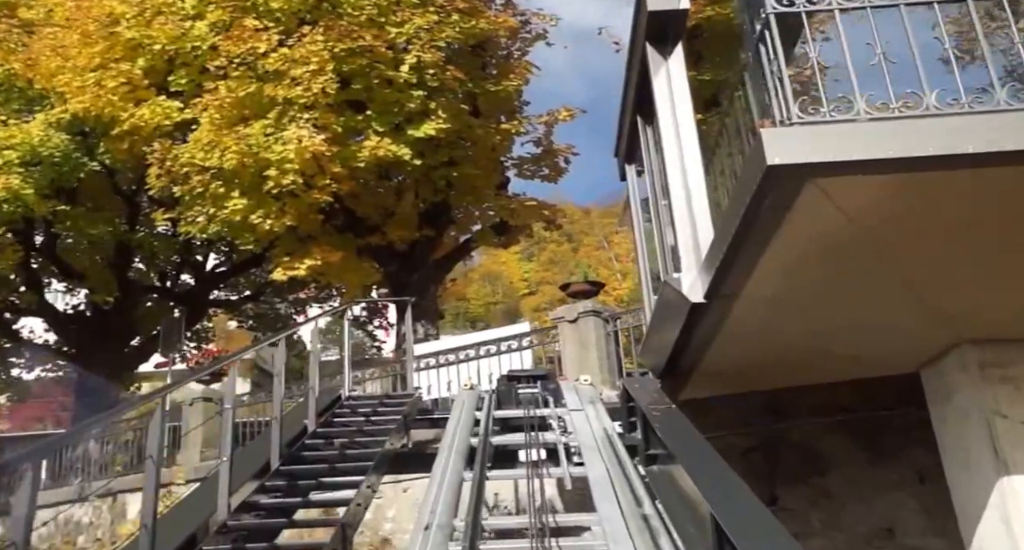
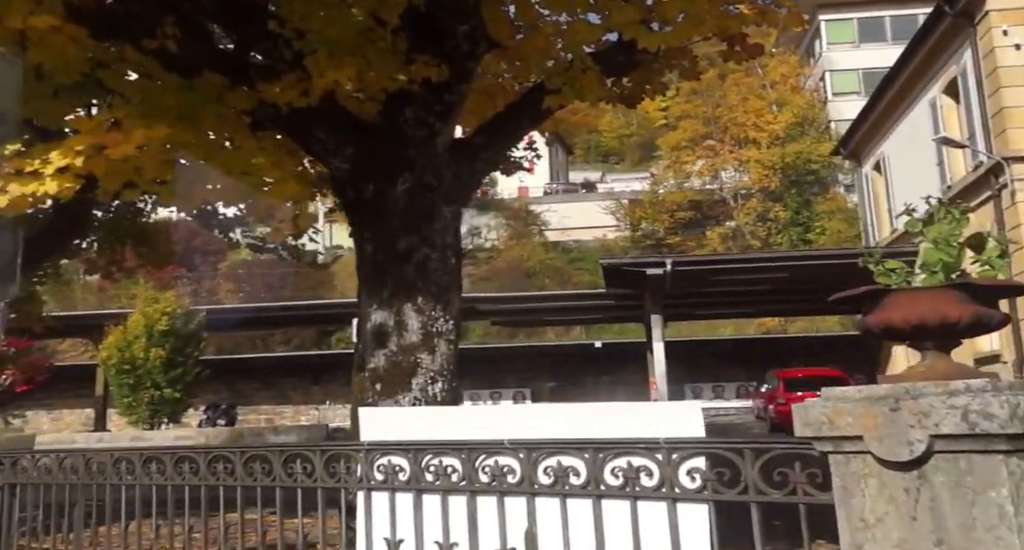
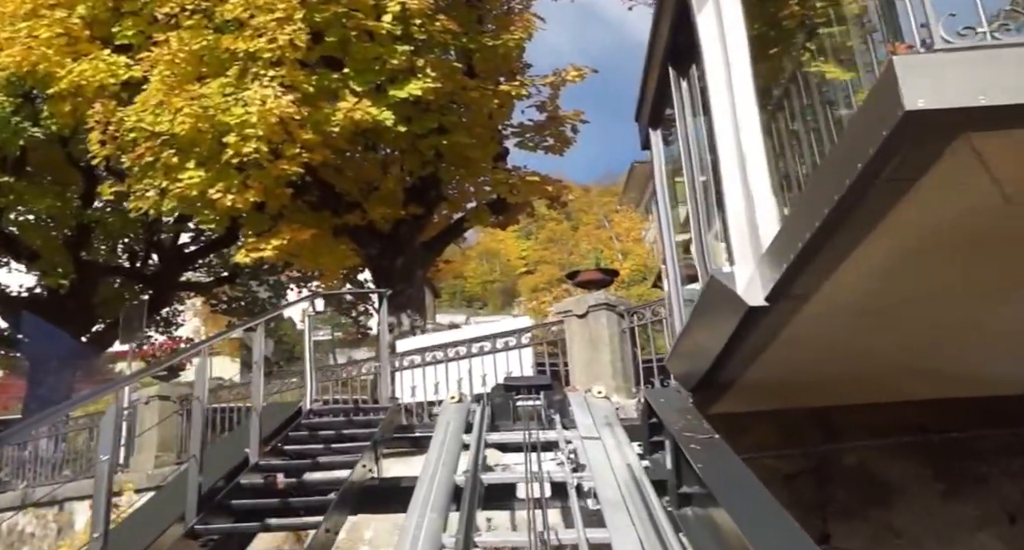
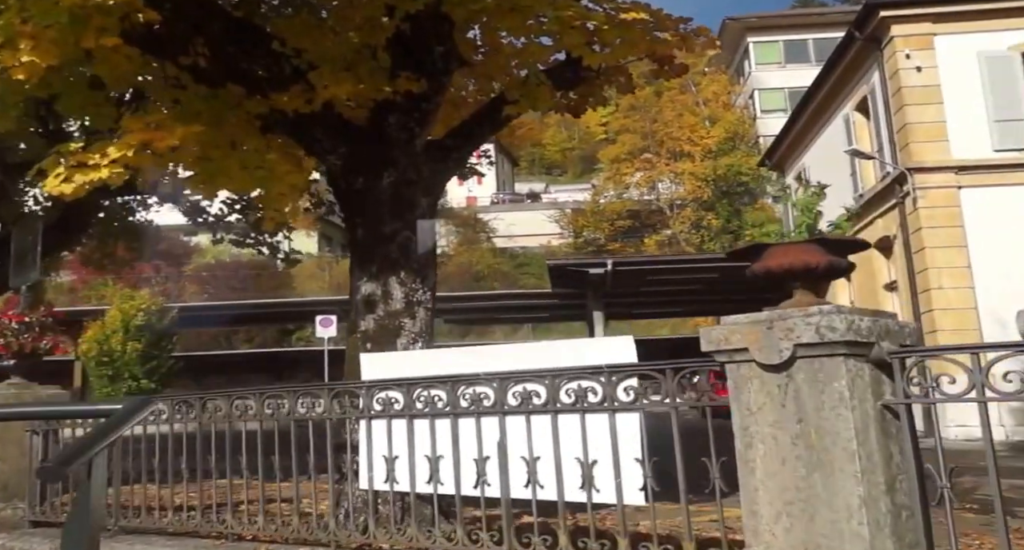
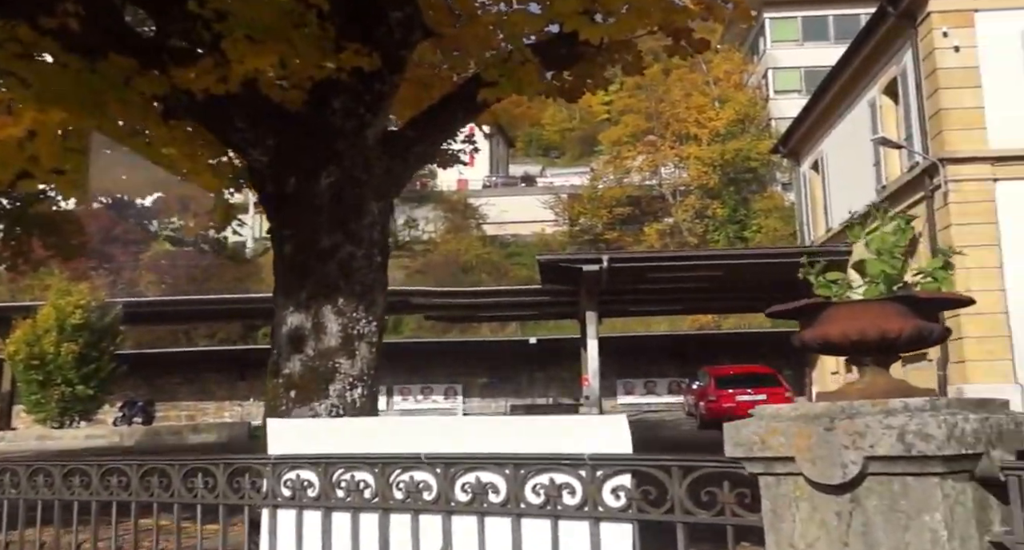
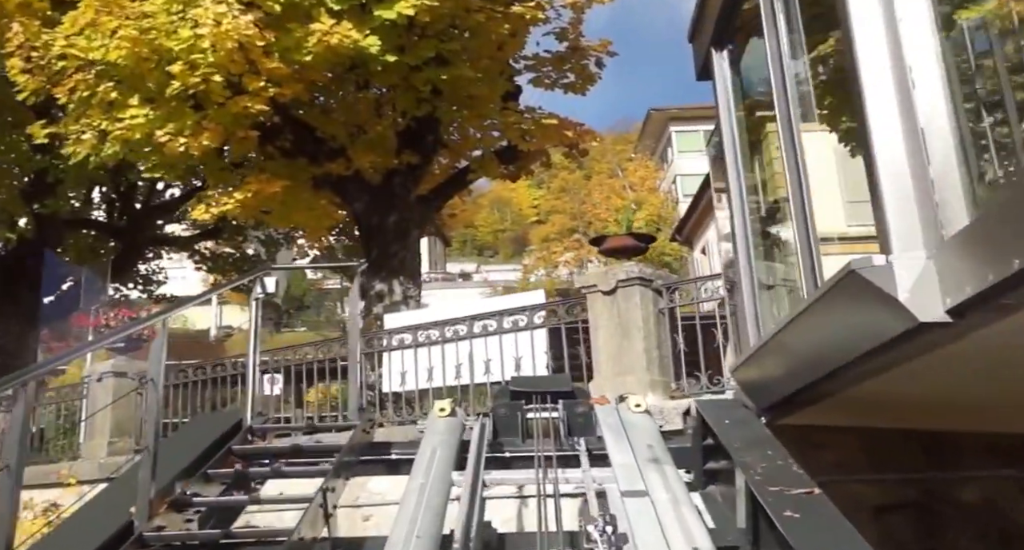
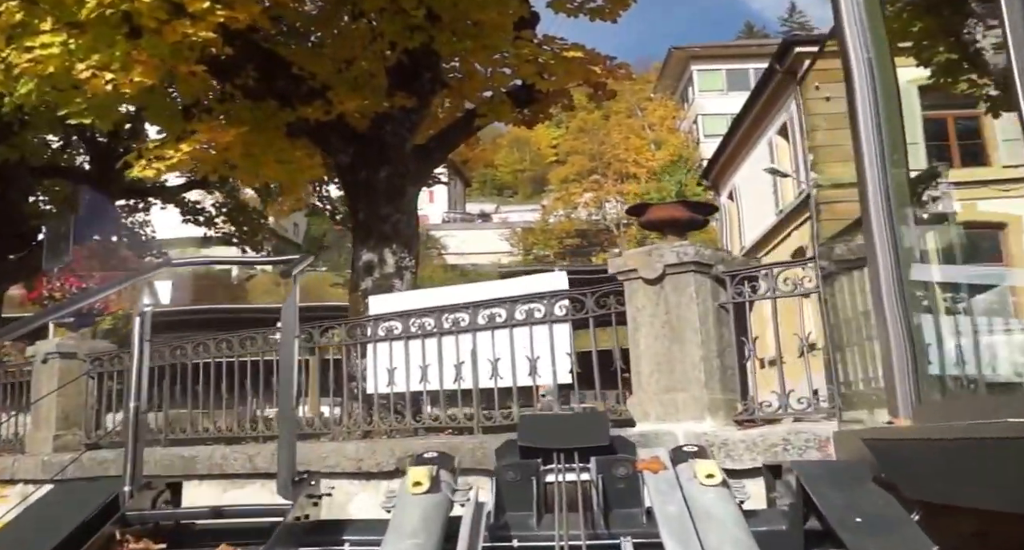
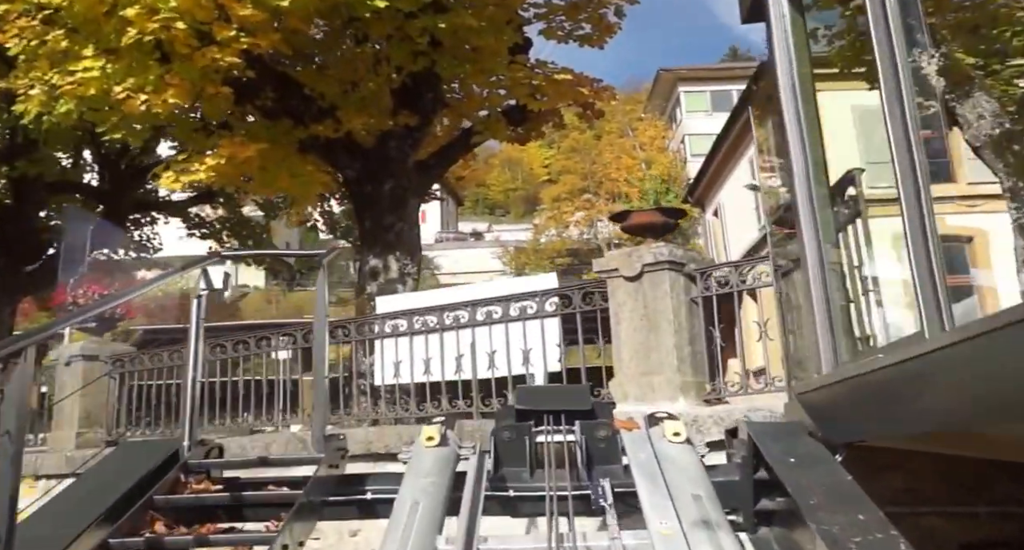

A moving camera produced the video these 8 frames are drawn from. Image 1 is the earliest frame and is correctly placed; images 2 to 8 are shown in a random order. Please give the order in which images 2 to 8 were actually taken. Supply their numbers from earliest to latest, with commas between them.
3, 6, 8, 7, 4, 2, 5
